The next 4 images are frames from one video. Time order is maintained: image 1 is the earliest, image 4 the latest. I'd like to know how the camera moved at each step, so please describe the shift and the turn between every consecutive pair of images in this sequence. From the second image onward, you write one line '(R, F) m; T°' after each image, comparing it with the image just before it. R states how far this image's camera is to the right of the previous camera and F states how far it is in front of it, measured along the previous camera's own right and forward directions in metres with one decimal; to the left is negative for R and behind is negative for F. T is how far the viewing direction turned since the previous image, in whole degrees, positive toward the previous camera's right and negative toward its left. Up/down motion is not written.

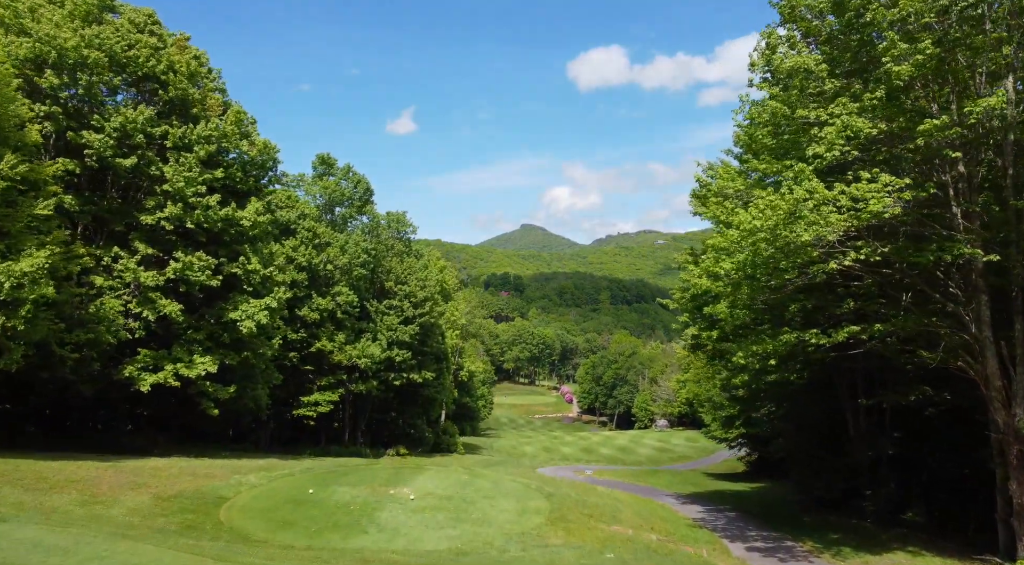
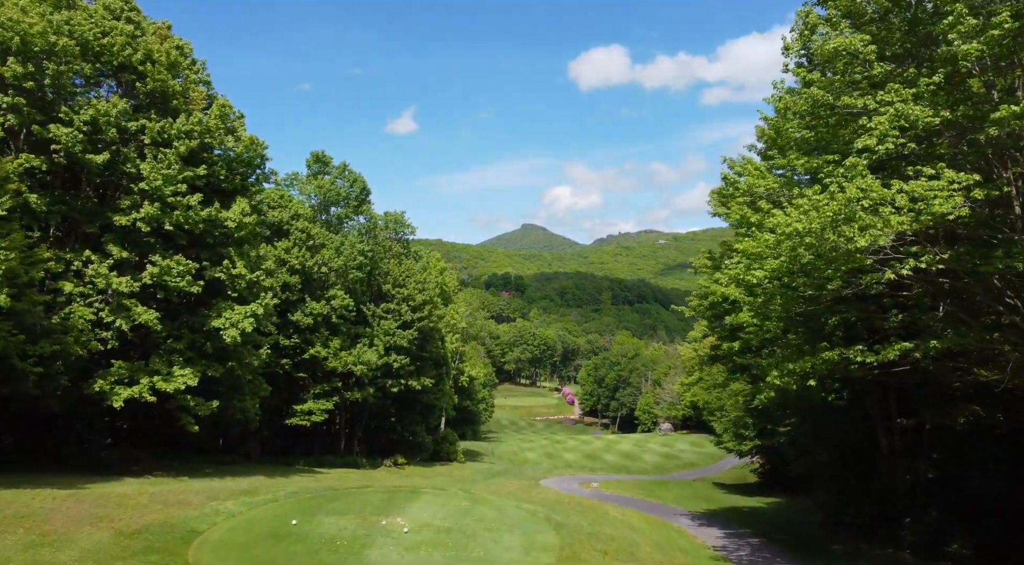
(-0.1, +2.1) m; 0°
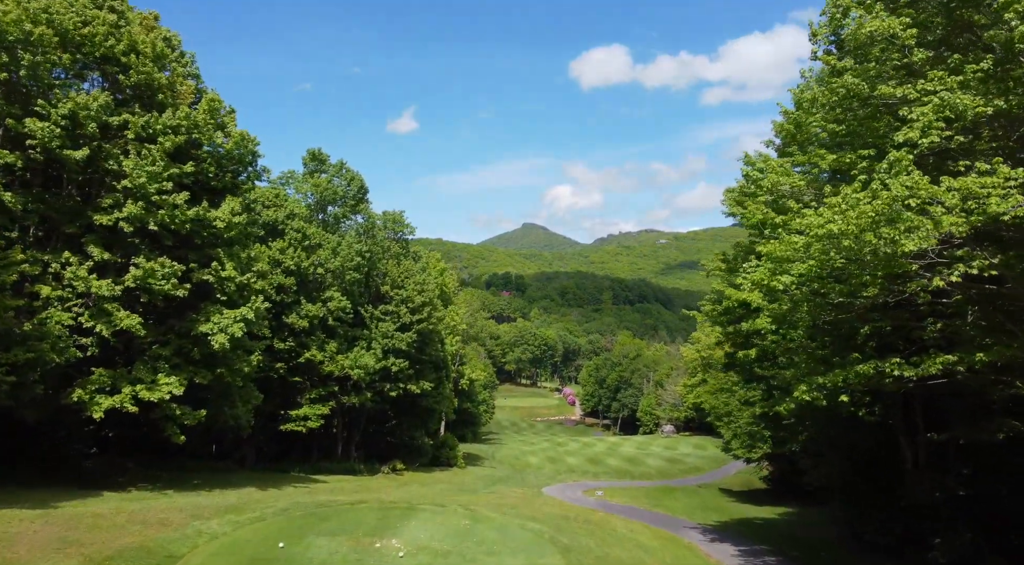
(-0.1, +1.4) m; 0°
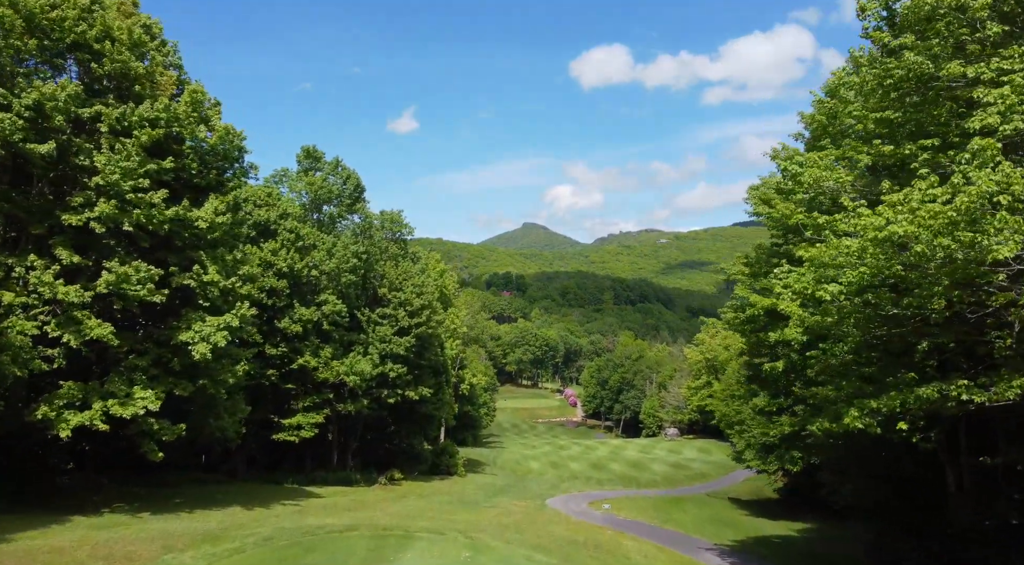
(-0.1, +1.9) m; 0°
